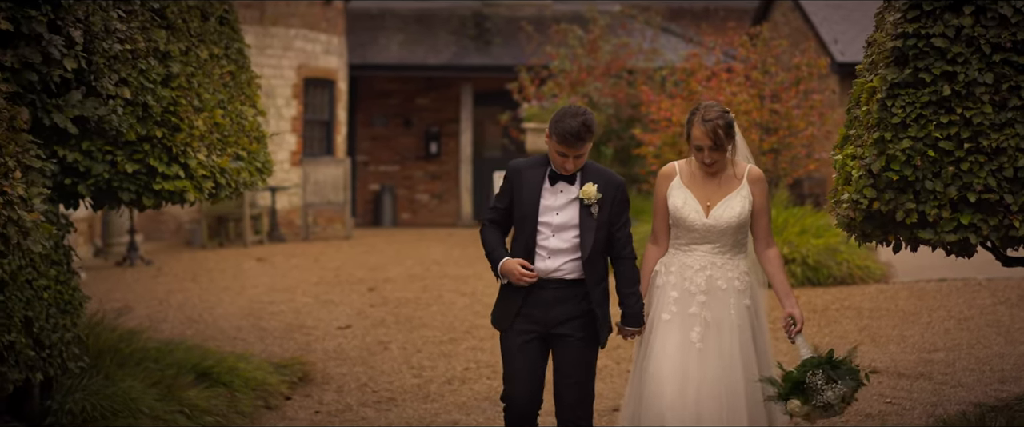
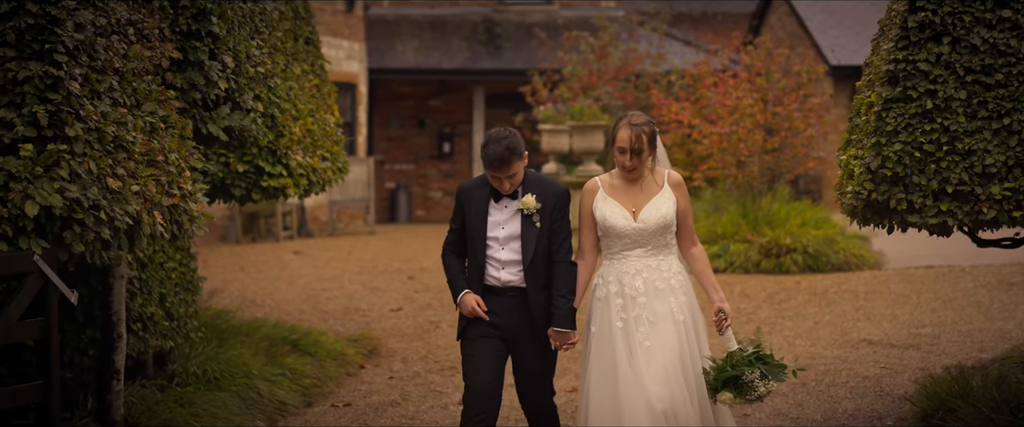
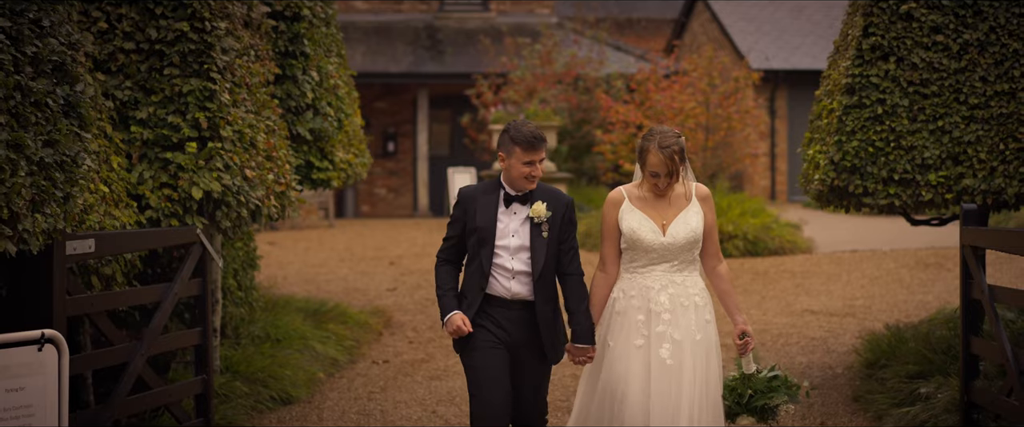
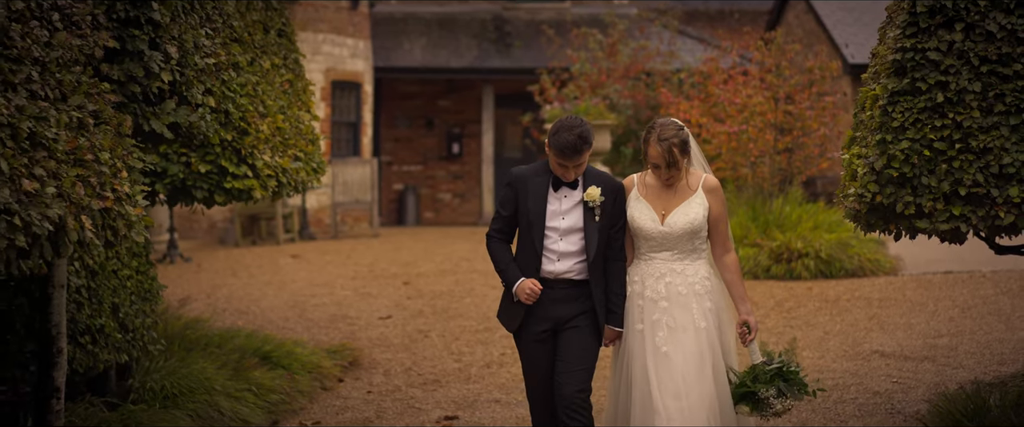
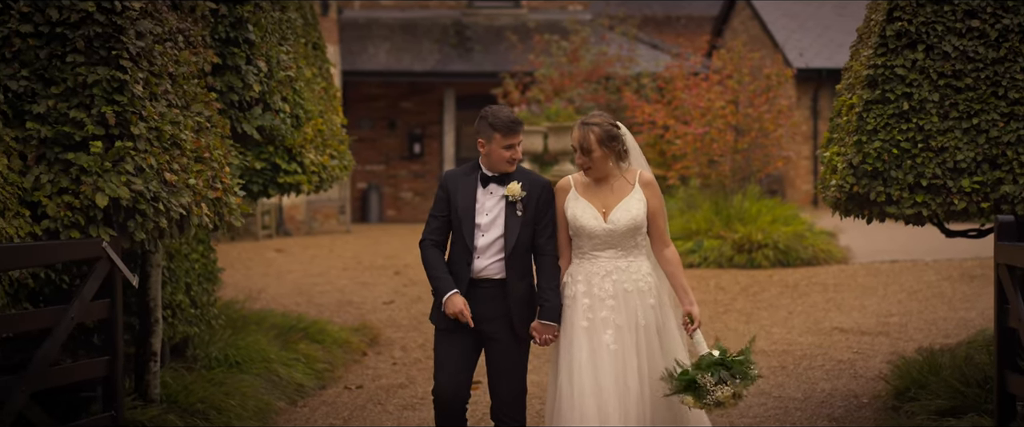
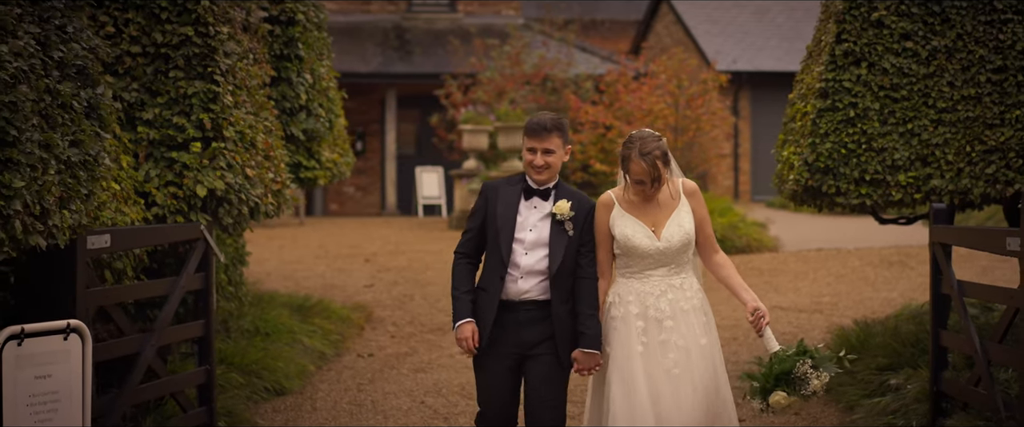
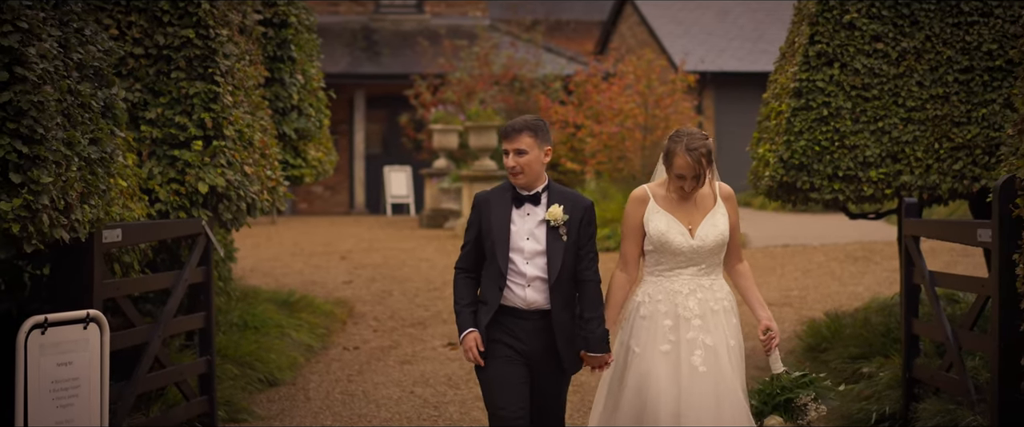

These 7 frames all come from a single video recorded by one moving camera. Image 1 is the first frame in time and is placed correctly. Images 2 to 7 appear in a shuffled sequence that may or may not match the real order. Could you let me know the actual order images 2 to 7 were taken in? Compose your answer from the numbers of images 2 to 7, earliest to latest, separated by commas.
4, 2, 5, 3, 6, 7
